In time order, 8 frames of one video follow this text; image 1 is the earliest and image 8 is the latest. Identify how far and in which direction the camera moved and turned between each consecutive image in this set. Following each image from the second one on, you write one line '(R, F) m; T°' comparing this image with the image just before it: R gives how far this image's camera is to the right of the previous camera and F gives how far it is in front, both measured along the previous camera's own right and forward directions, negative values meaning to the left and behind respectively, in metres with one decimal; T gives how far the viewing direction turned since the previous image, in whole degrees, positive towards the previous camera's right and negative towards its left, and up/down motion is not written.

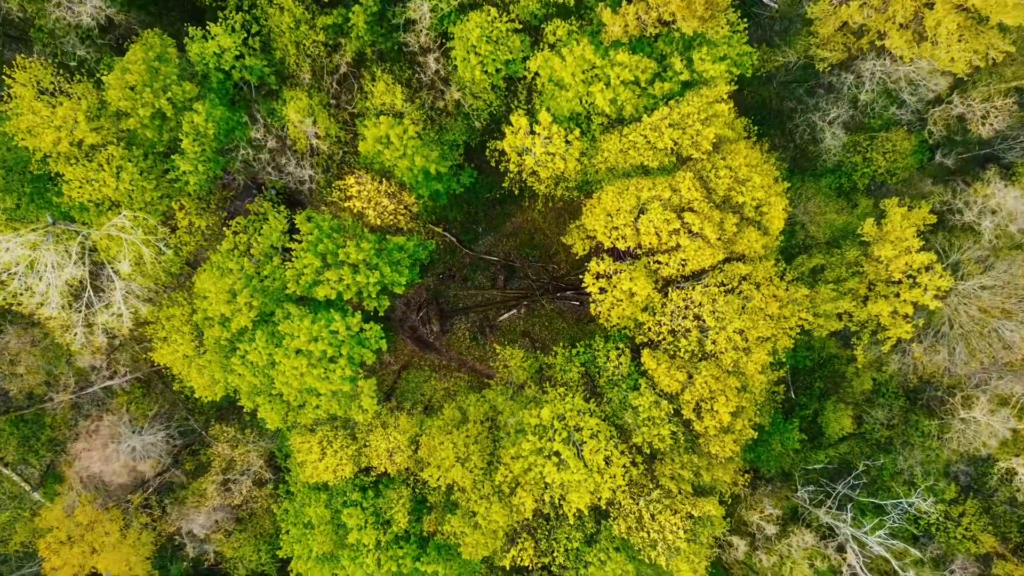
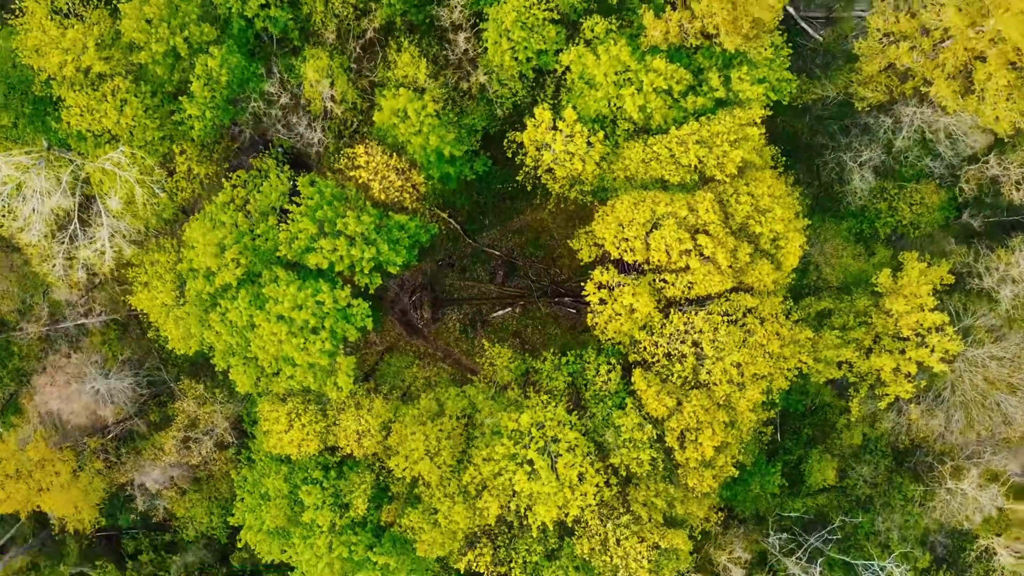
(+0.1, +0.8) m; 0°
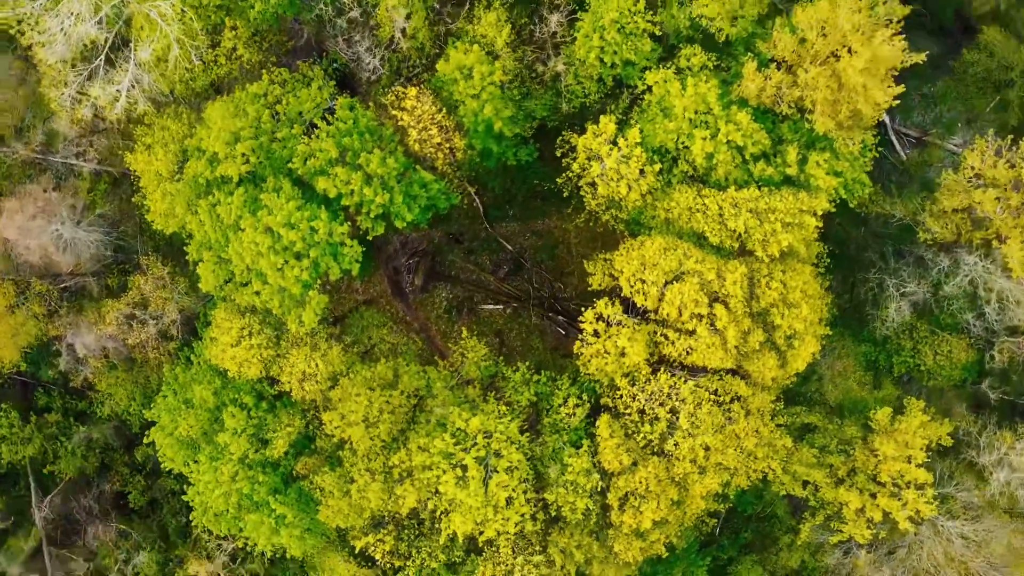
(0.0, +1.3) m; 0°
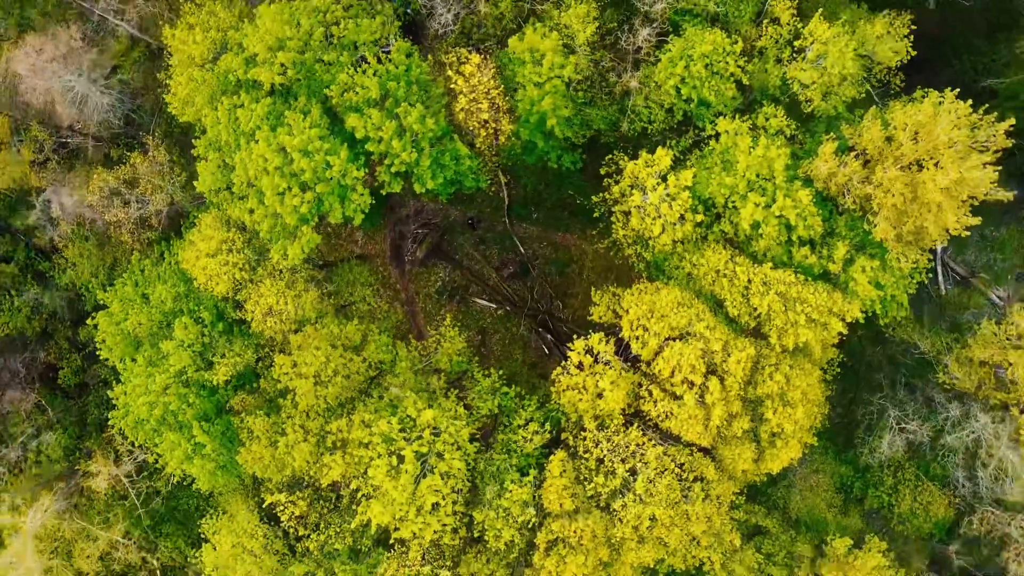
(0.0, +1.3) m; 0°
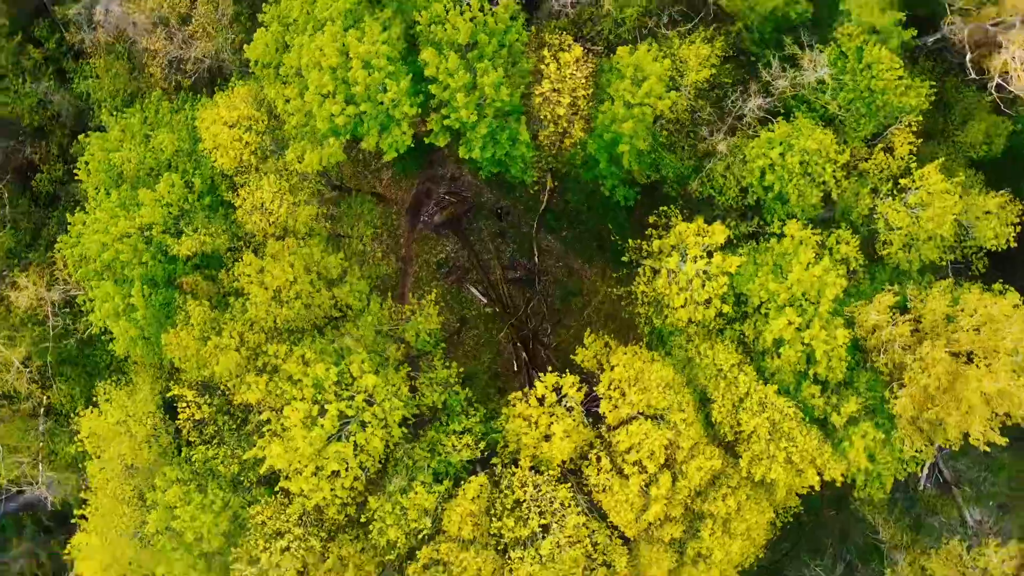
(0.0, +1.4) m; 0°
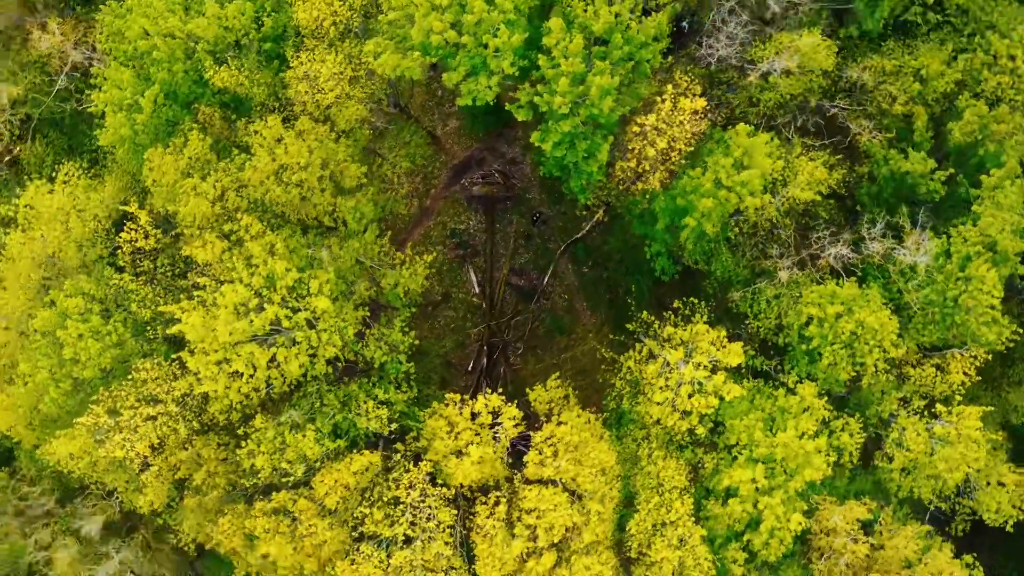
(0.0, +1.5) m; 0°
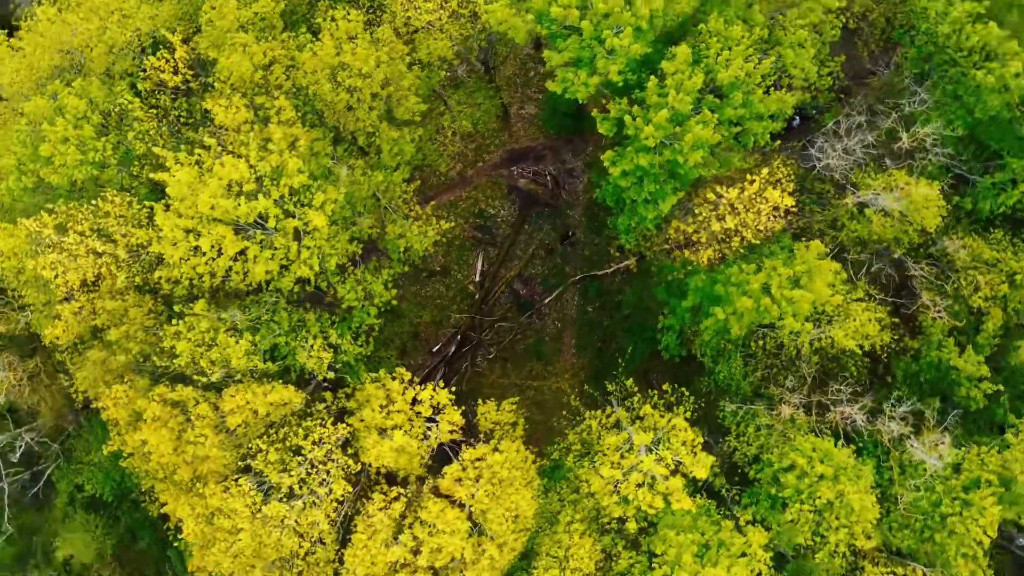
(-0.1, +1.3) m; 0°
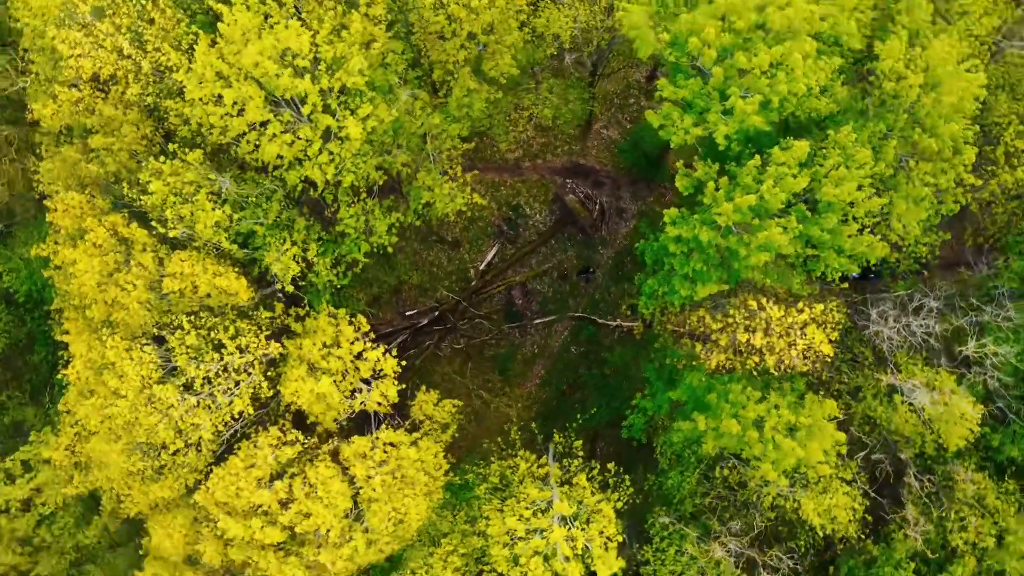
(-0.1, +1.3) m; 0°
